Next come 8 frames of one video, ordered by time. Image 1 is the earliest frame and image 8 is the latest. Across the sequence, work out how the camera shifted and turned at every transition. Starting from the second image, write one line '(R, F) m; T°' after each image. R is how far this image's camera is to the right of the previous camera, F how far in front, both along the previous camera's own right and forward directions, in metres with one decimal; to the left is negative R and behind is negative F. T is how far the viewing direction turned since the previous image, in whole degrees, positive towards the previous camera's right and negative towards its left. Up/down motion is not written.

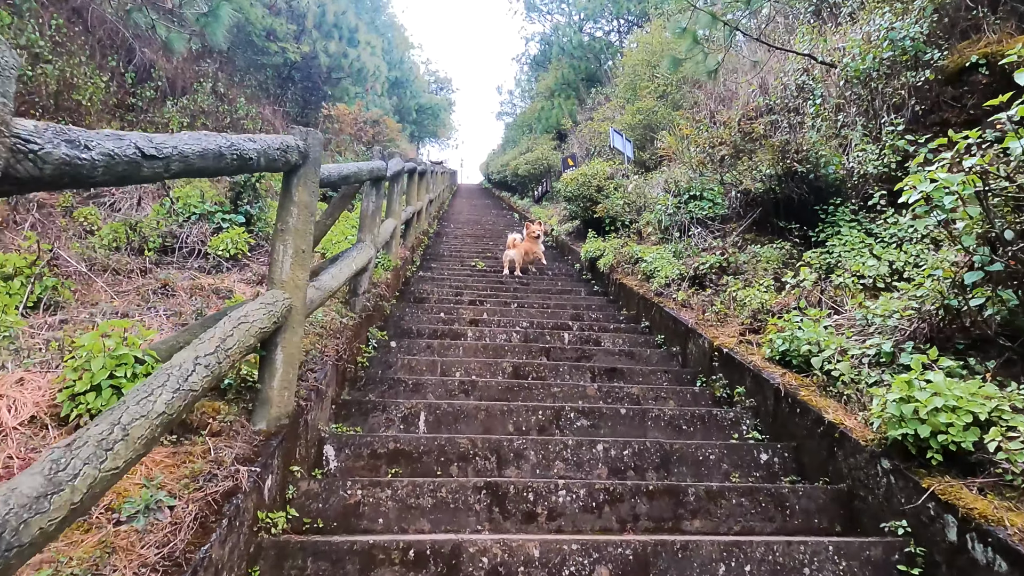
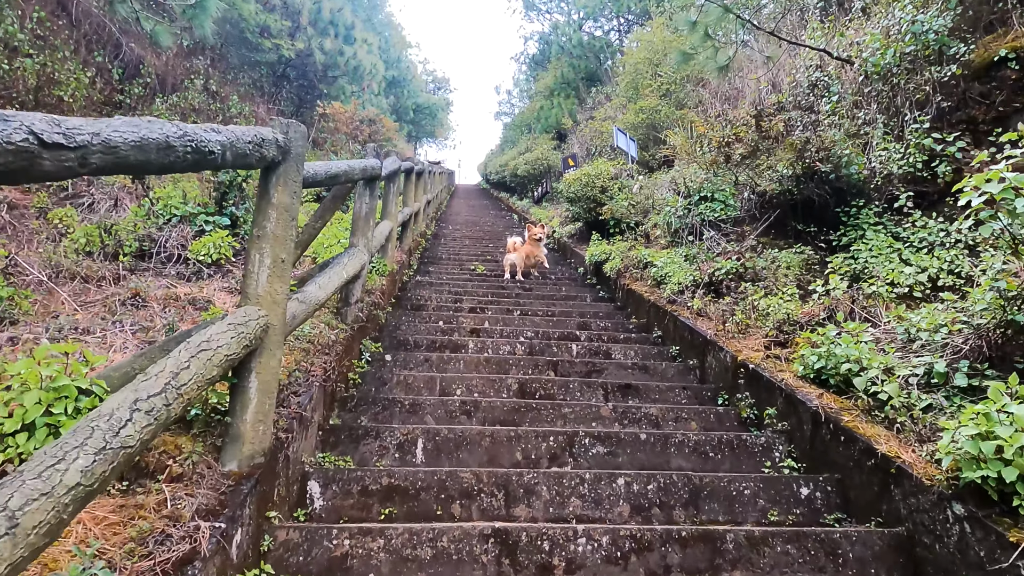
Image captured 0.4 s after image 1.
(0.0, +0.2) m; 0°
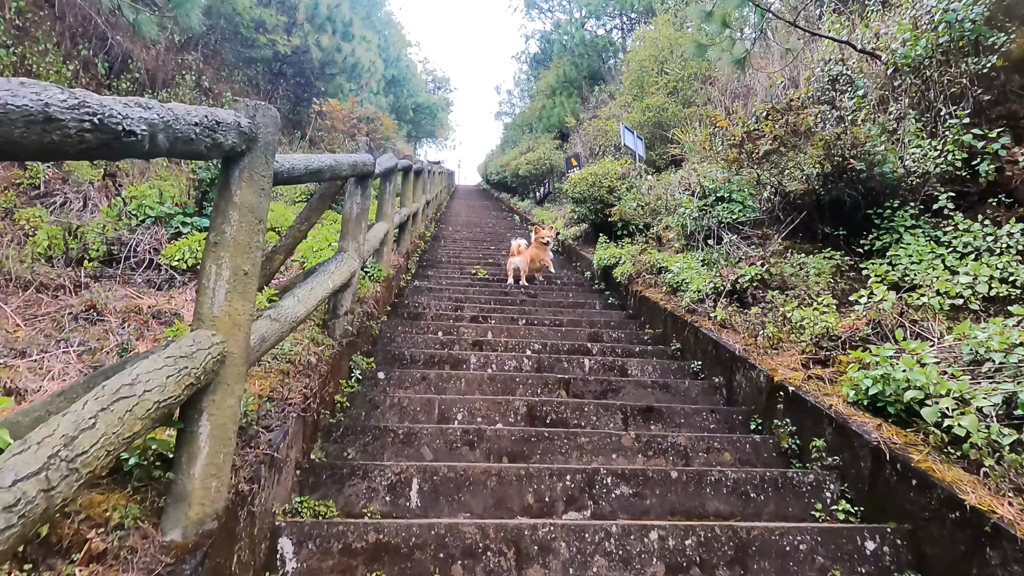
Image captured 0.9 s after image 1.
(0.0, +0.3) m; 0°
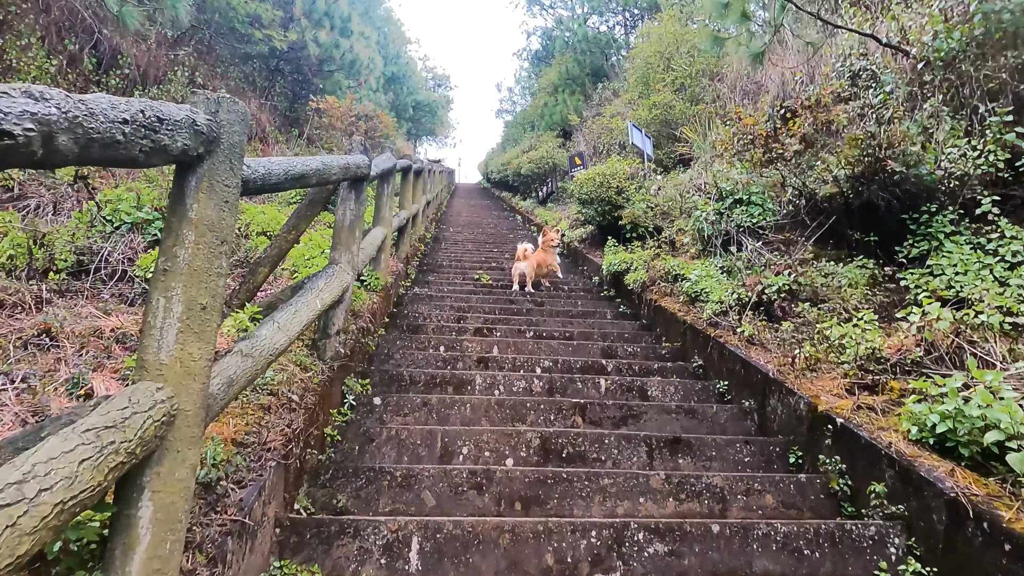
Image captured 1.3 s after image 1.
(0.0, +0.2) m; 0°
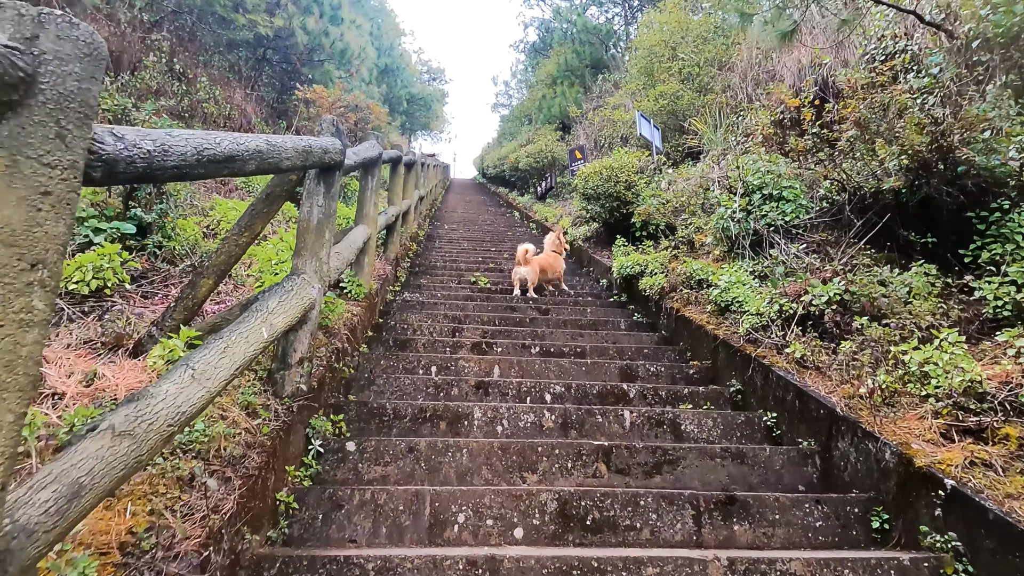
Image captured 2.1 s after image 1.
(0.0, +0.4) m; 0°
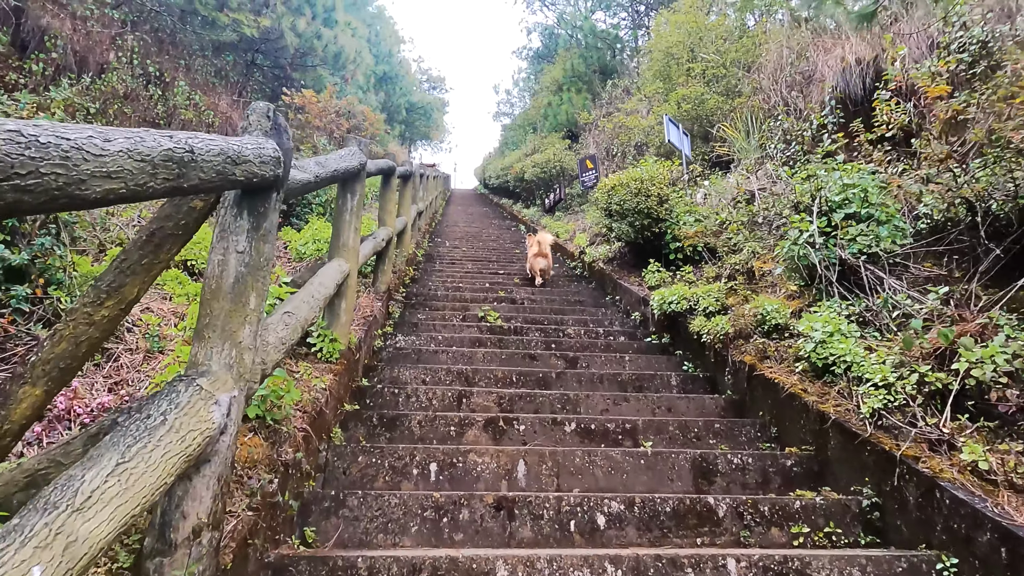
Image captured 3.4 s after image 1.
(-0.1, +0.7) m; 0°
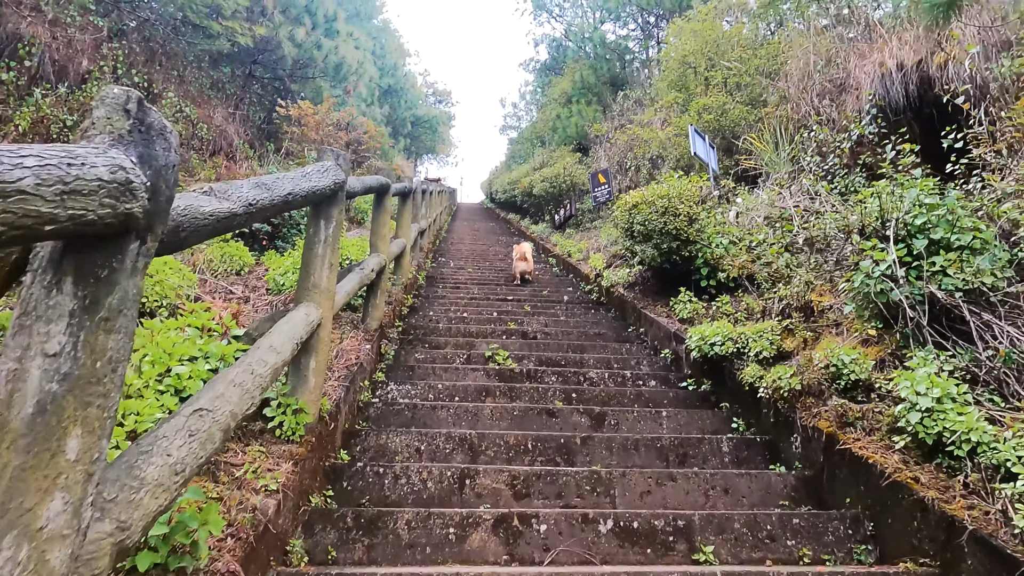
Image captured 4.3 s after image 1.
(0.0, +0.5) m; -1°
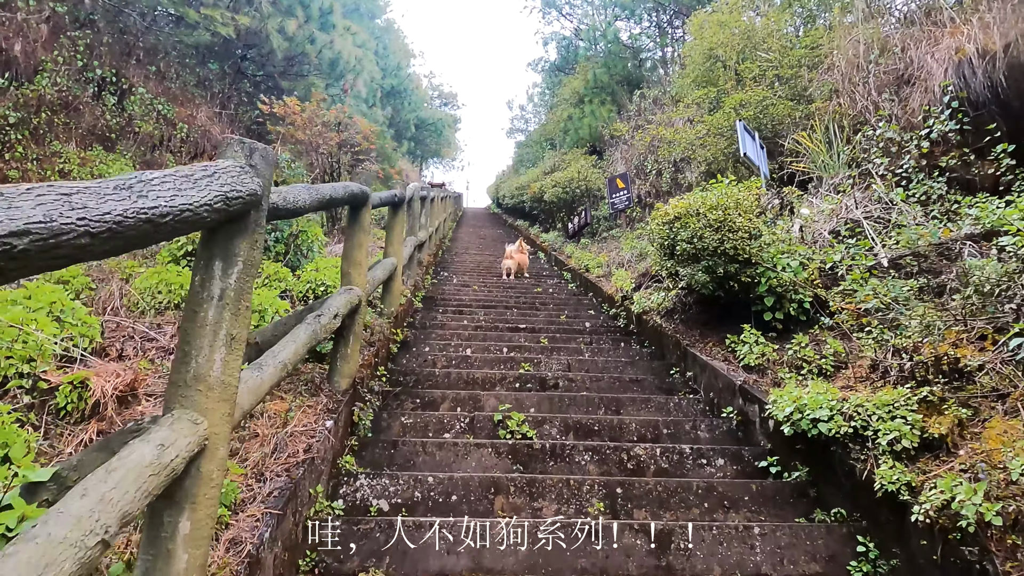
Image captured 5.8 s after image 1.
(0.0, +0.8) m; -1°
